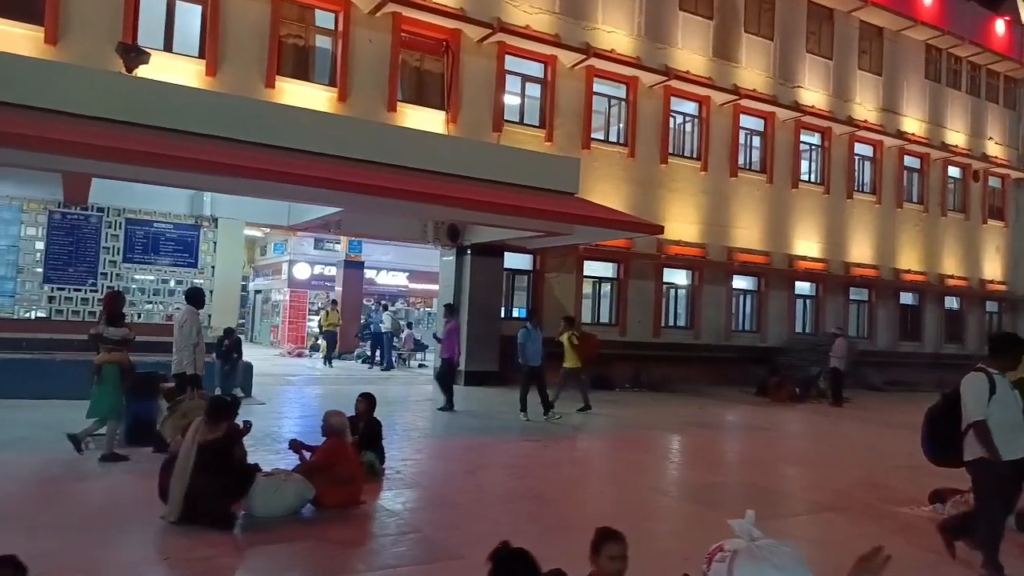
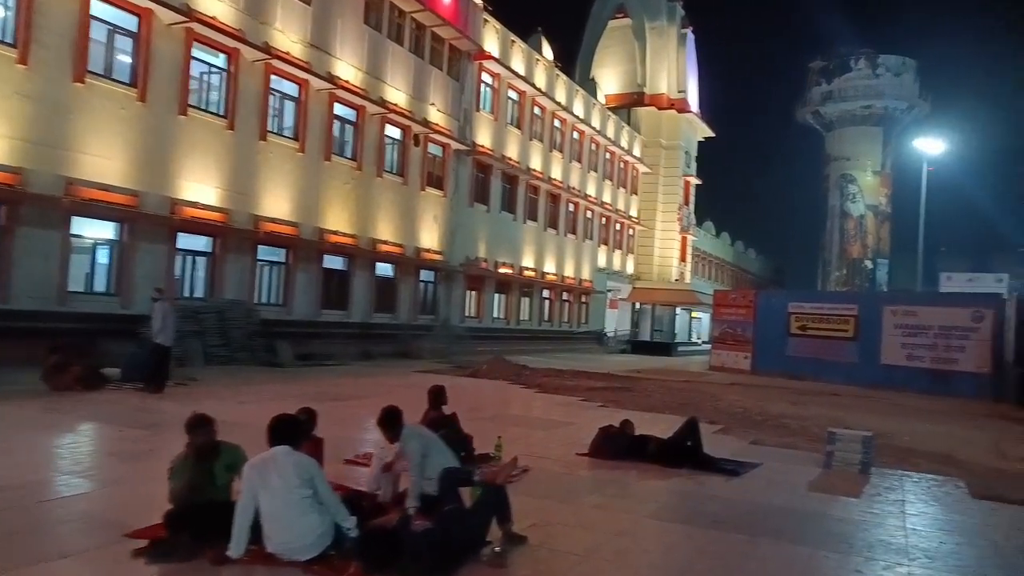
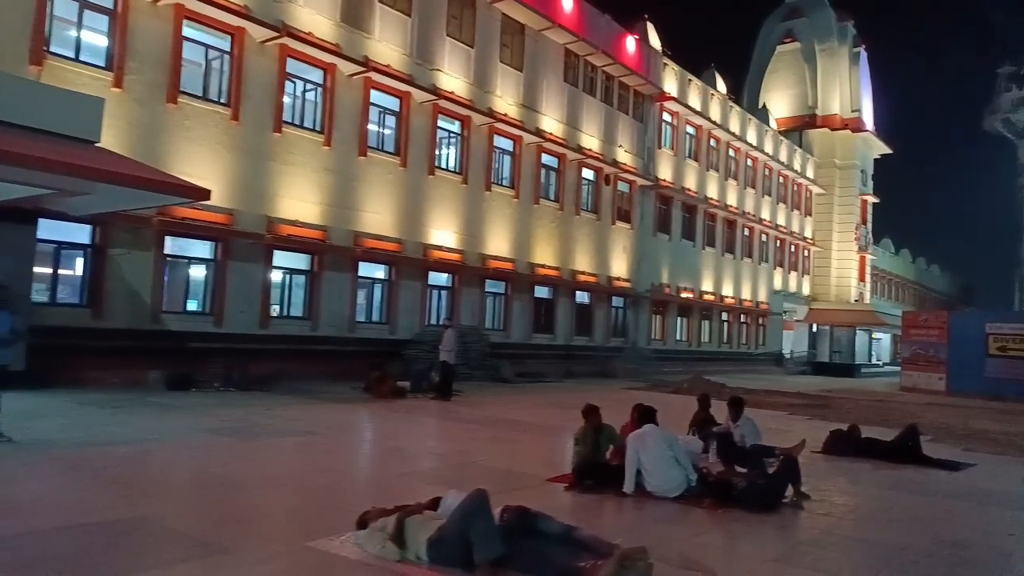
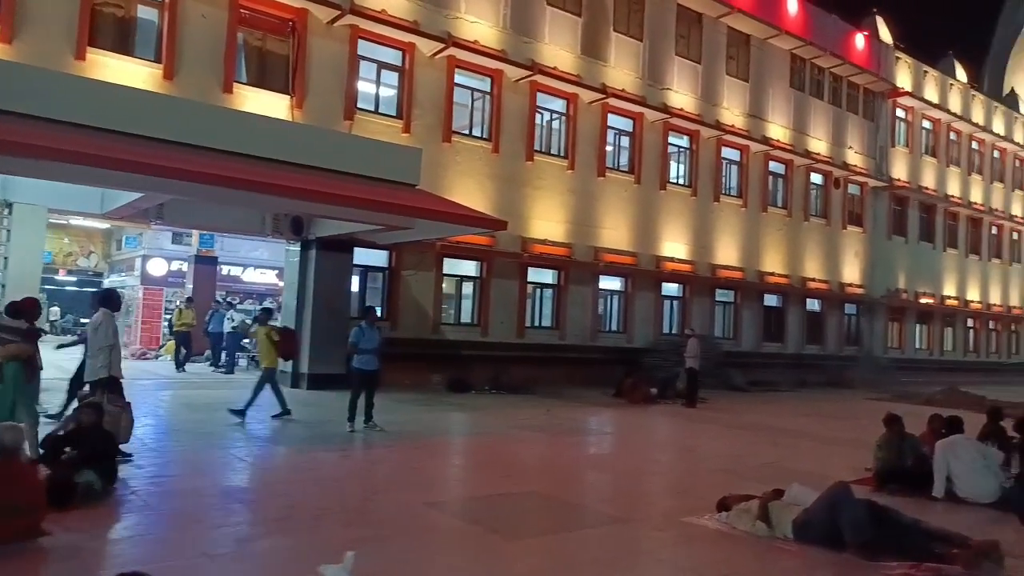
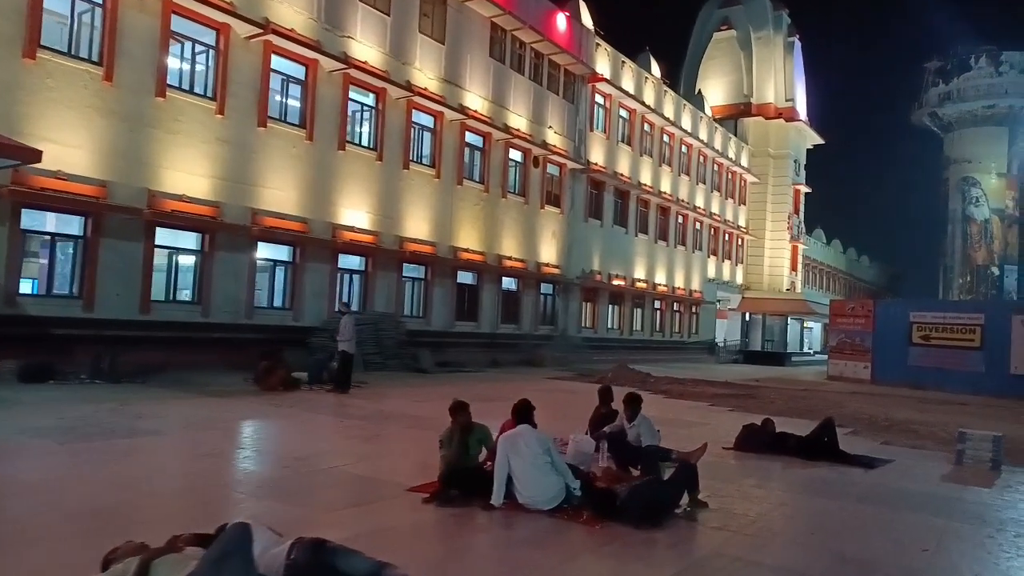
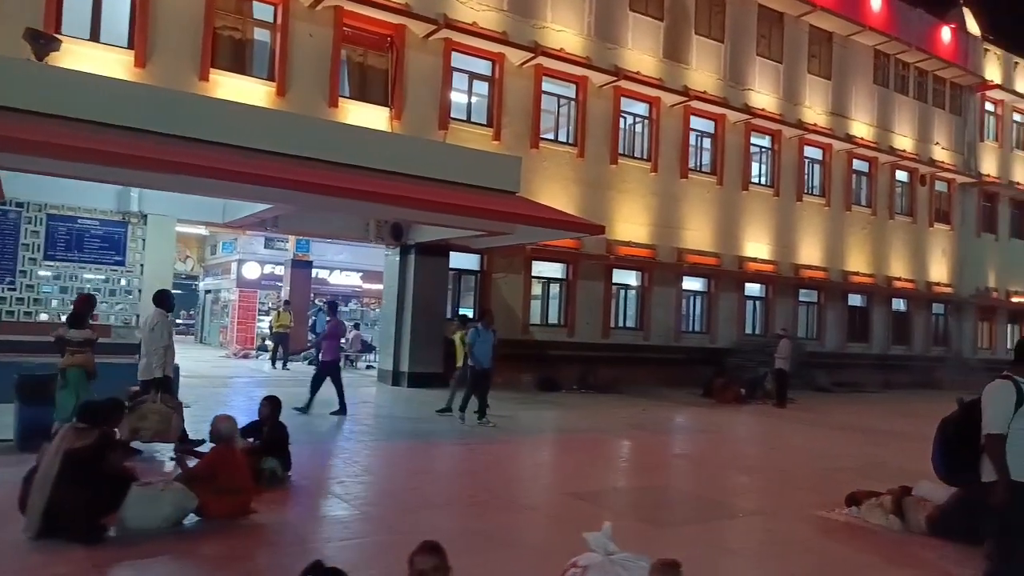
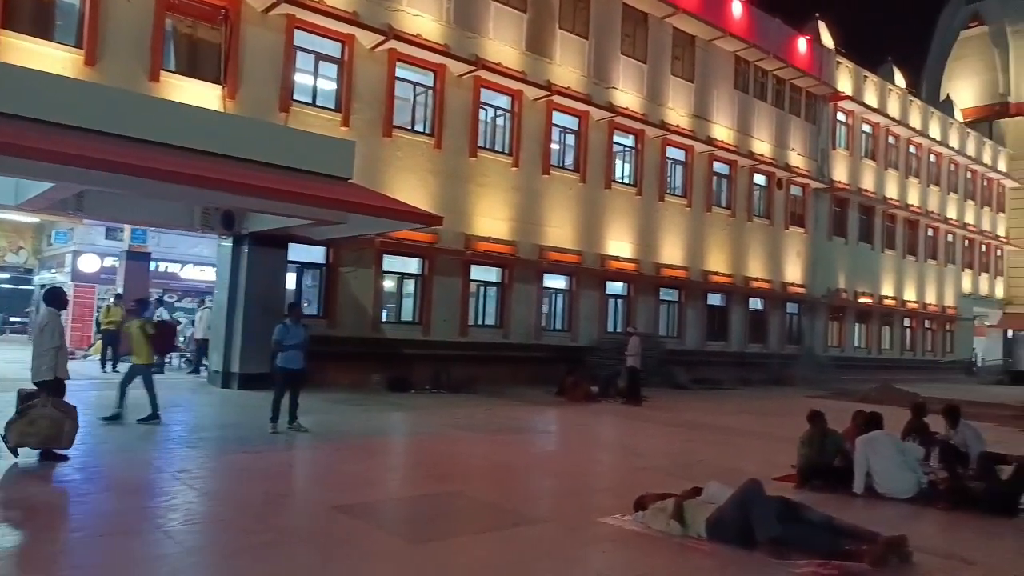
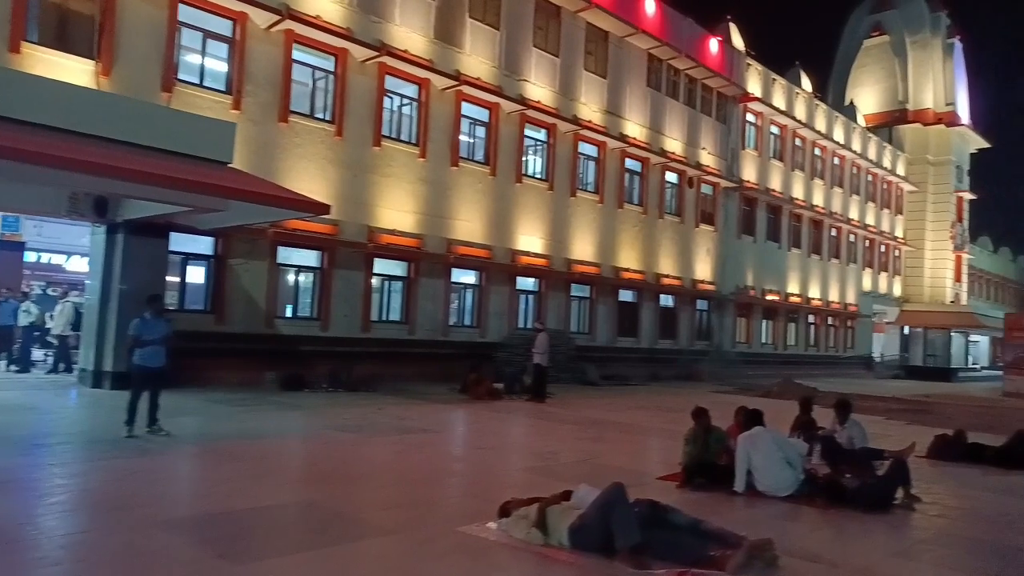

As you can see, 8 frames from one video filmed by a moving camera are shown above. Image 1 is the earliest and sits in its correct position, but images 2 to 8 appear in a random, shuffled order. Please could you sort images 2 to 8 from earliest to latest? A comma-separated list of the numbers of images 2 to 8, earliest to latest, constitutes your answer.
6, 4, 7, 8, 3, 5, 2
